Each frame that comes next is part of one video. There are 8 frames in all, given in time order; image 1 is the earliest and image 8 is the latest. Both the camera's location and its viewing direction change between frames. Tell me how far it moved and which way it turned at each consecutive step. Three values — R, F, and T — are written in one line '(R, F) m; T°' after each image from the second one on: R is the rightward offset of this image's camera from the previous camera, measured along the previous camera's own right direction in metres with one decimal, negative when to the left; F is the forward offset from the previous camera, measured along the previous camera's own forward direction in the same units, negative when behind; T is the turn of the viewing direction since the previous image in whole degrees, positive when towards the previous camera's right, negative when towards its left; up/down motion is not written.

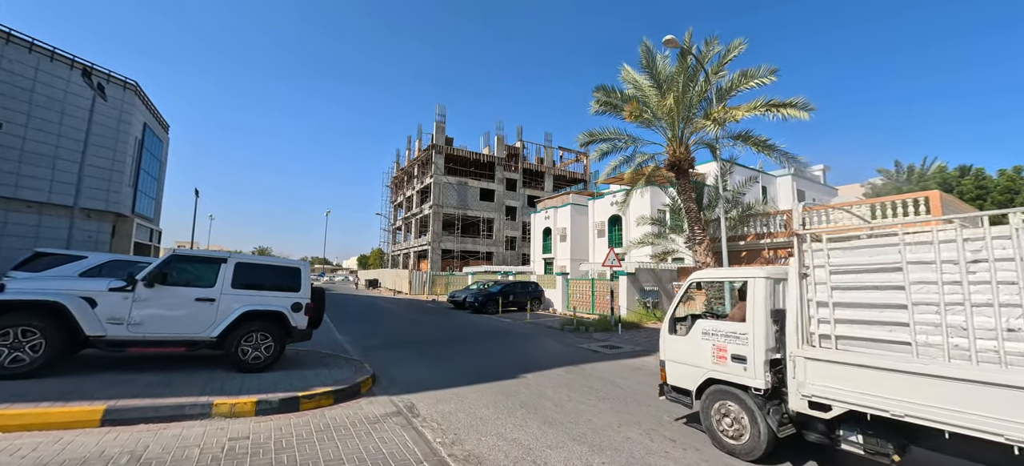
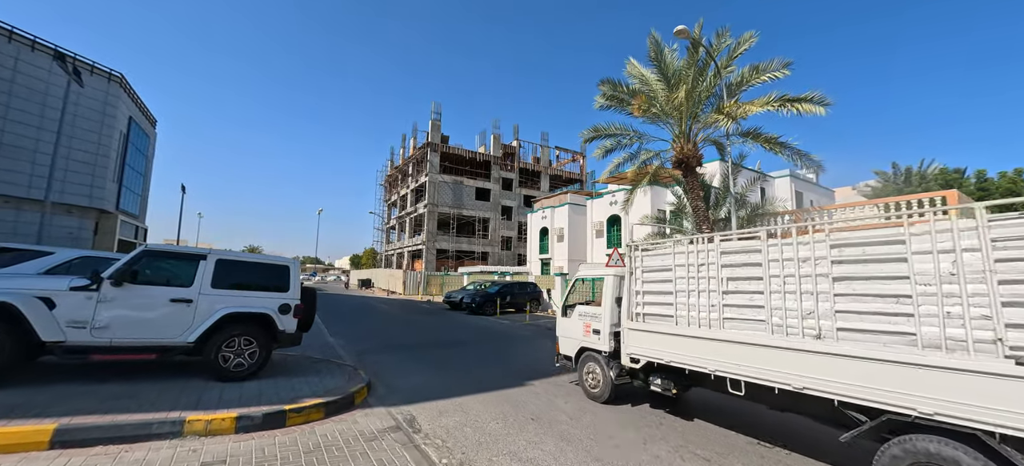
(-0.3, +0.6) m; +1°
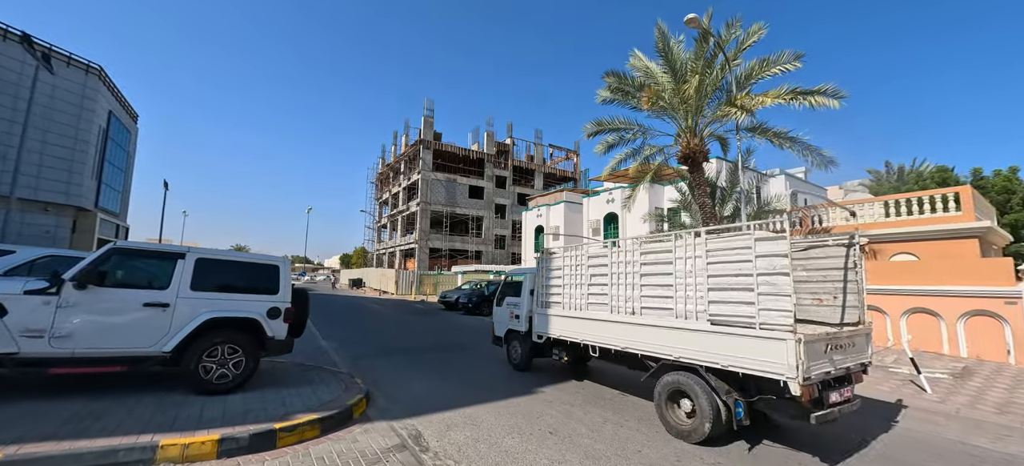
(-0.3, +0.5) m; +1°
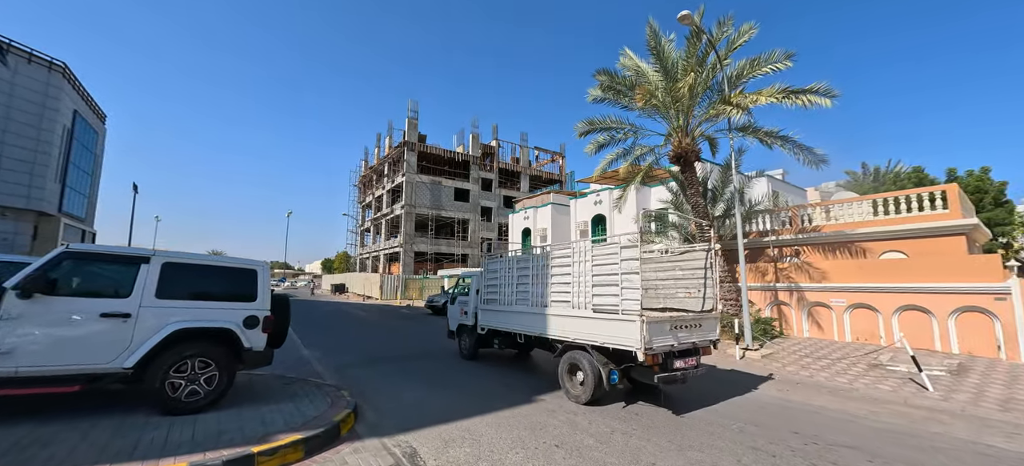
(-0.2, +0.4) m; +2°
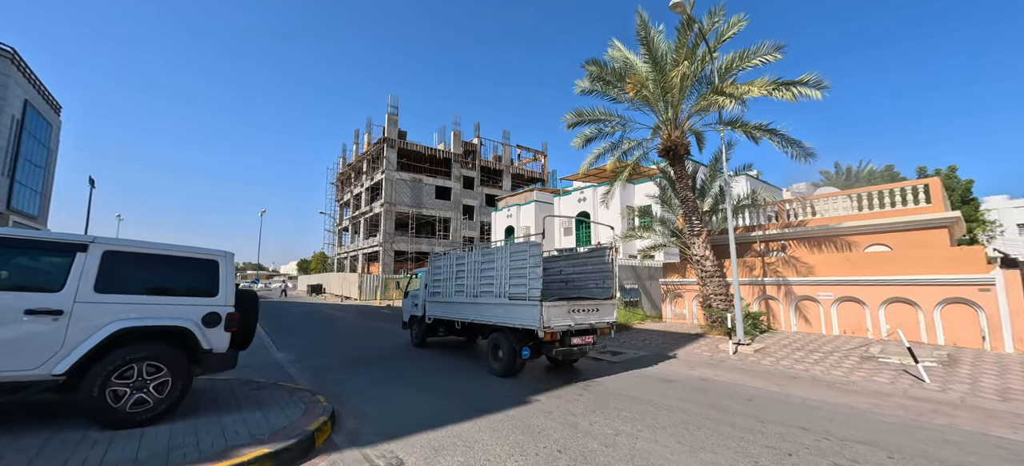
(-0.2, +0.5) m; +3°
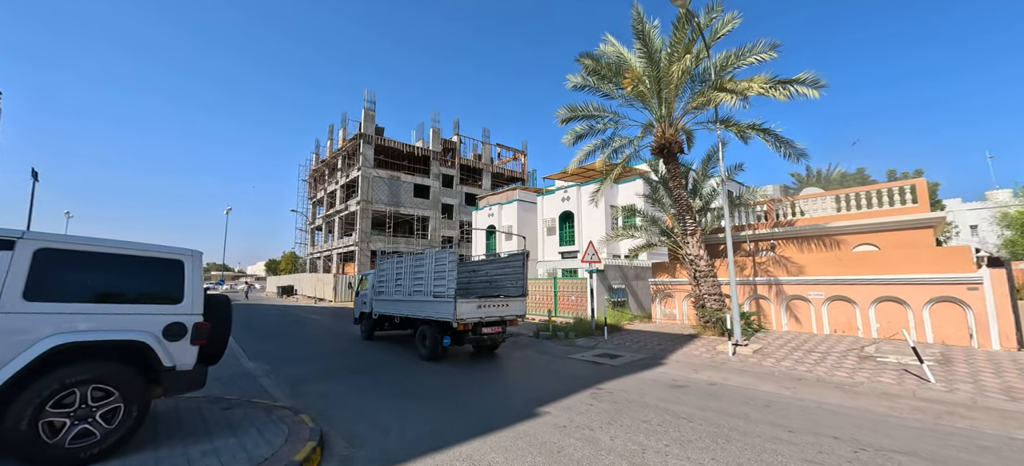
(-0.4, +0.5) m; +3°
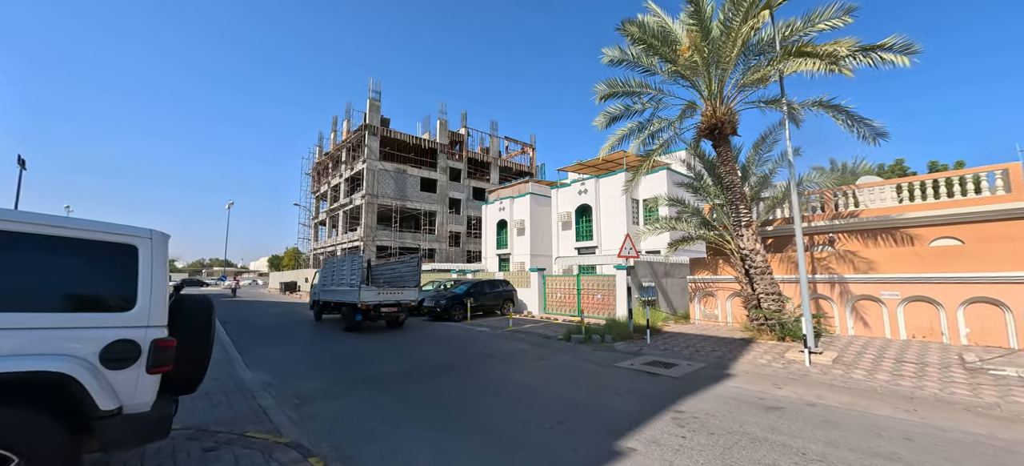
(-0.8, +1.3) m; 0°
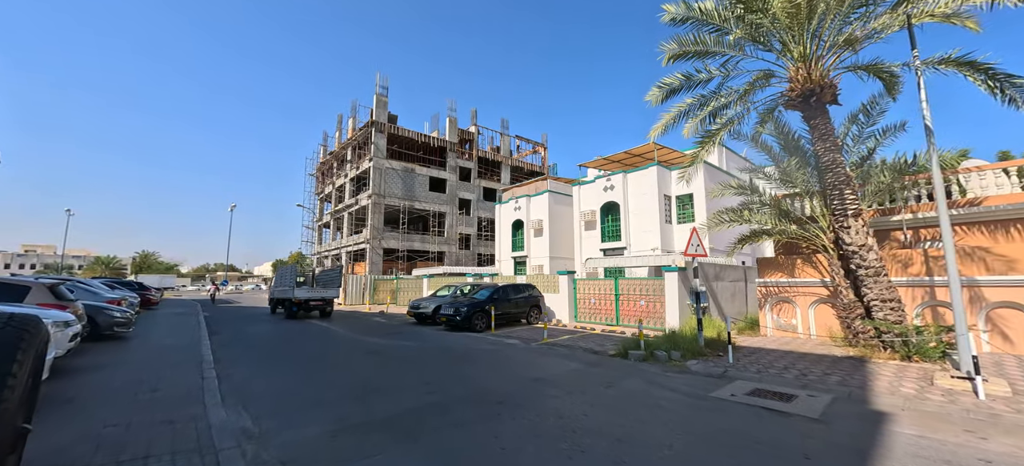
(-0.9, +2.0) m; -1°
